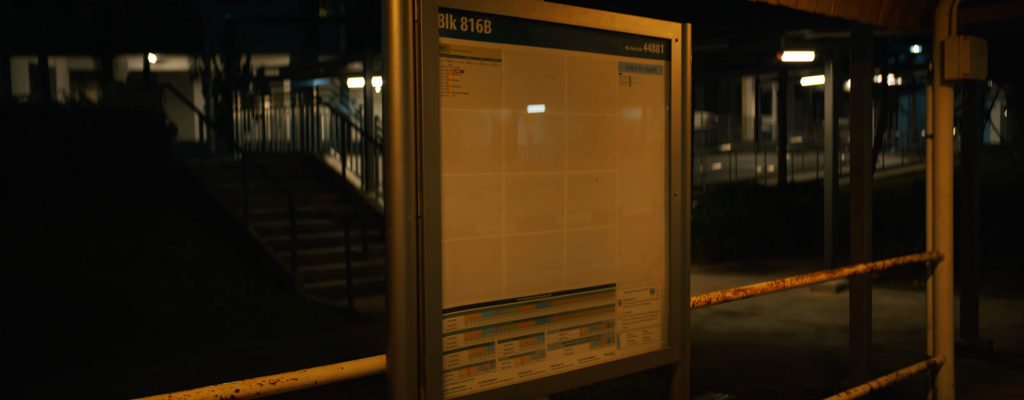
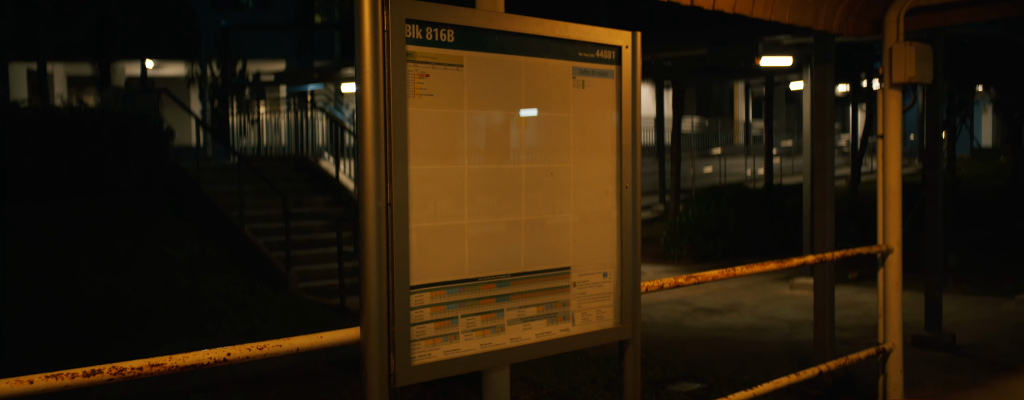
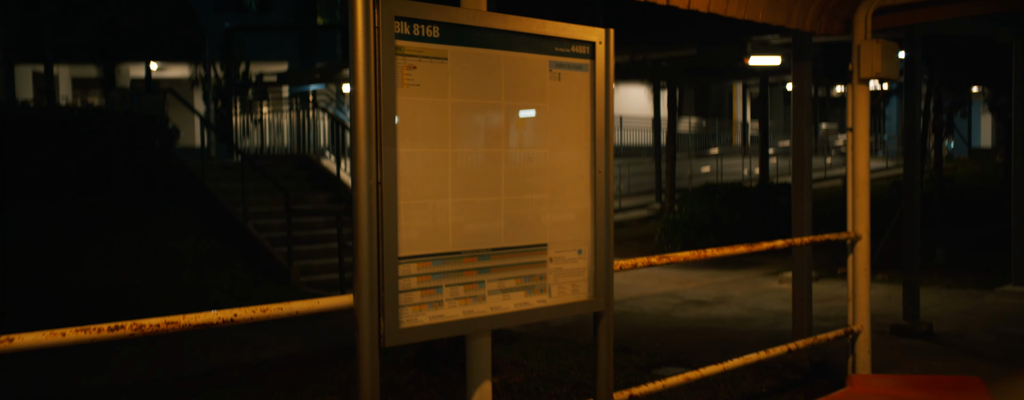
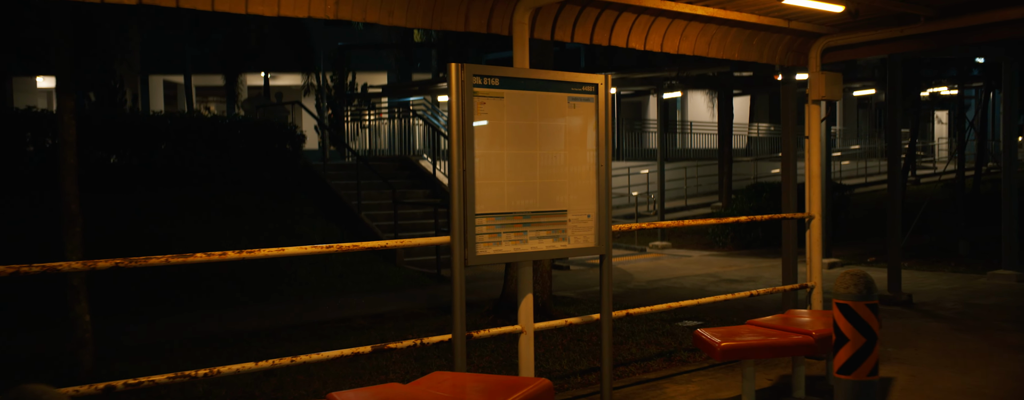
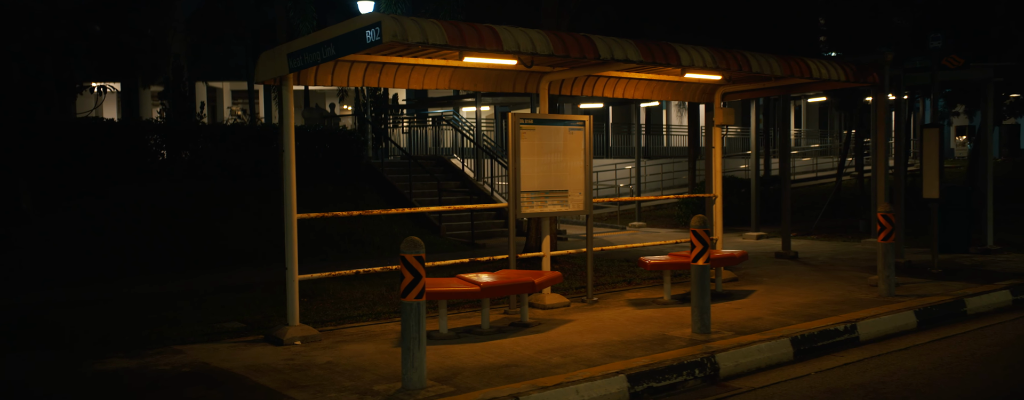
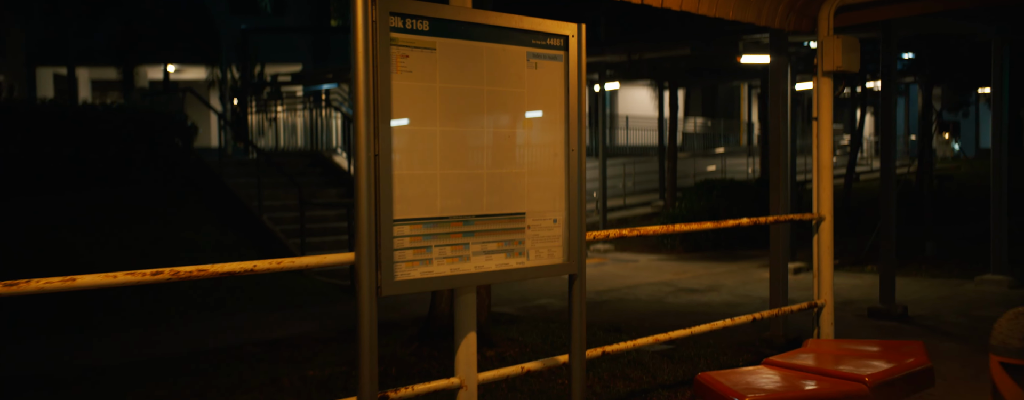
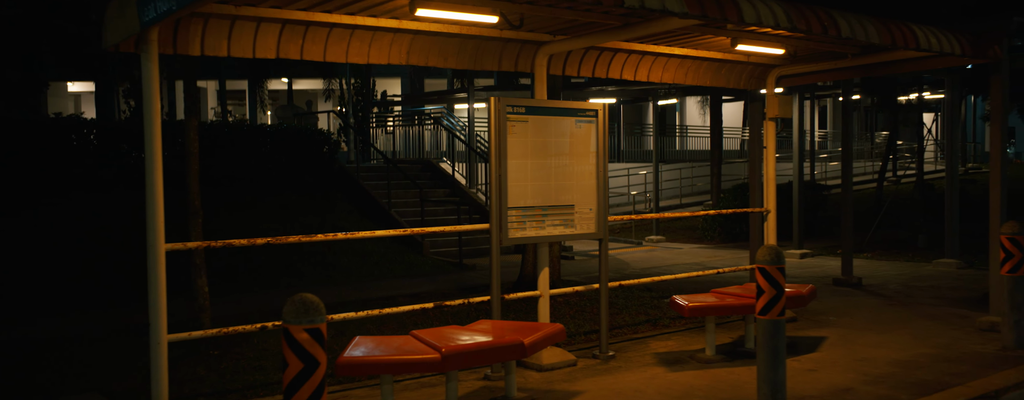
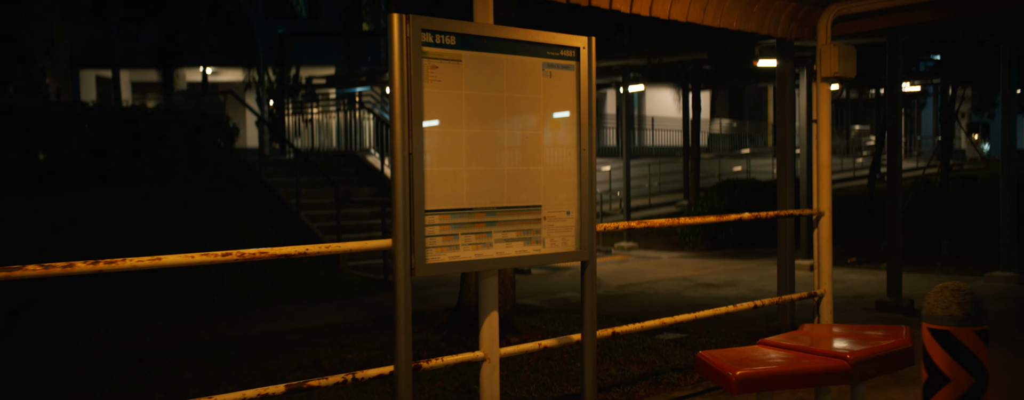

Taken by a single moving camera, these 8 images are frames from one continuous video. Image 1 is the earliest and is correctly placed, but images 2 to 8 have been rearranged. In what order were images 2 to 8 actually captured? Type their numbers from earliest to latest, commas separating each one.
2, 3, 6, 8, 4, 7, 5
